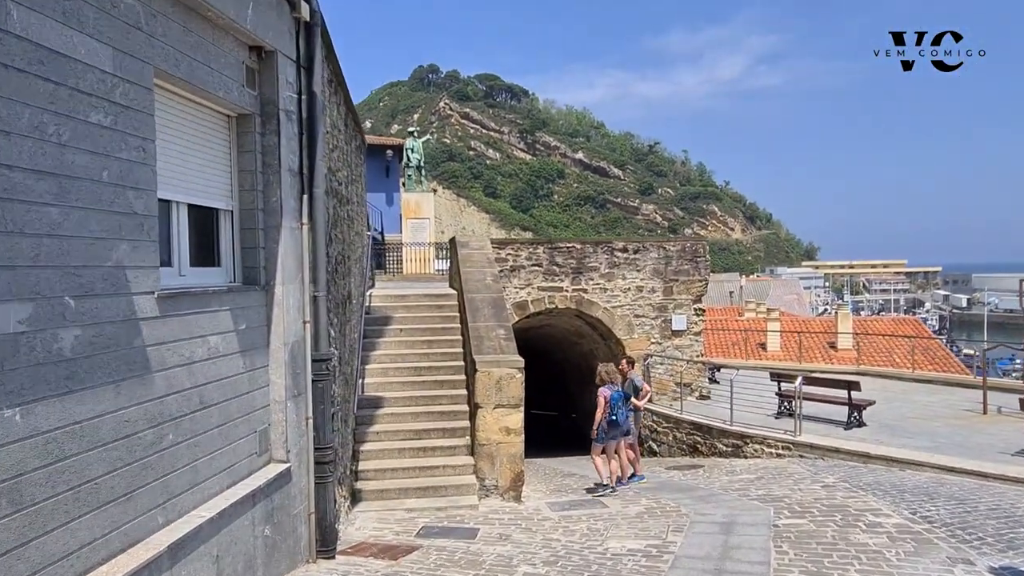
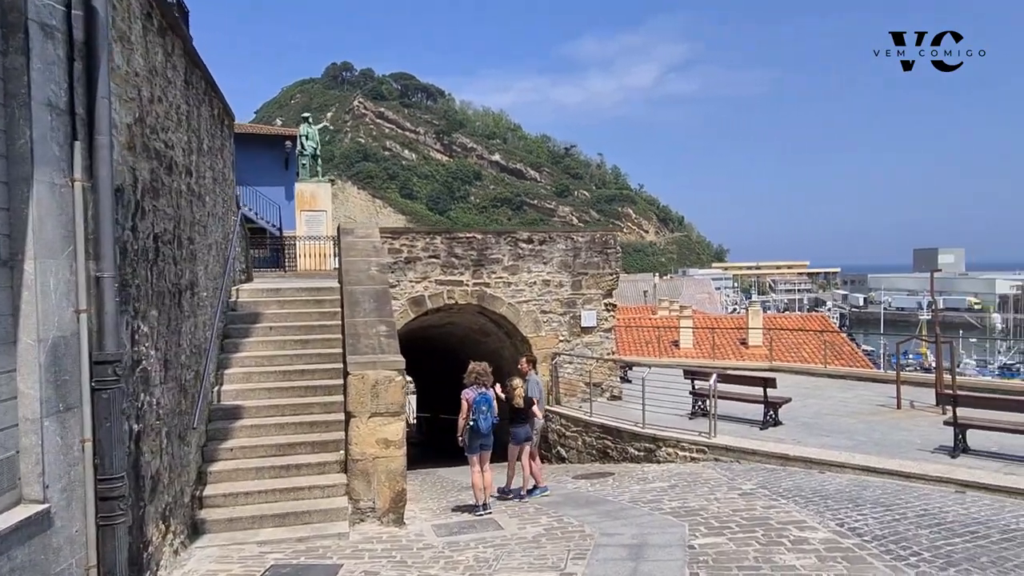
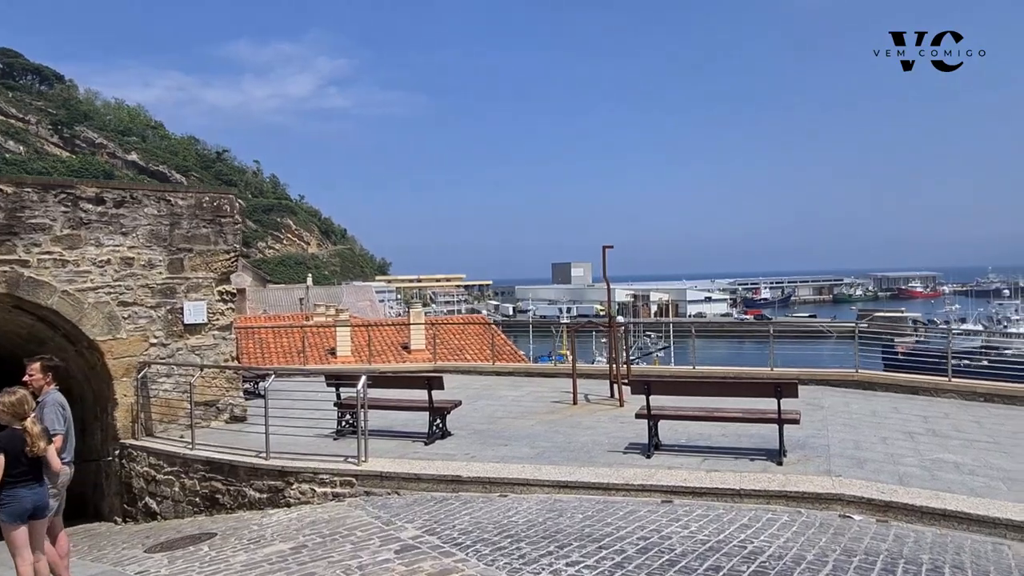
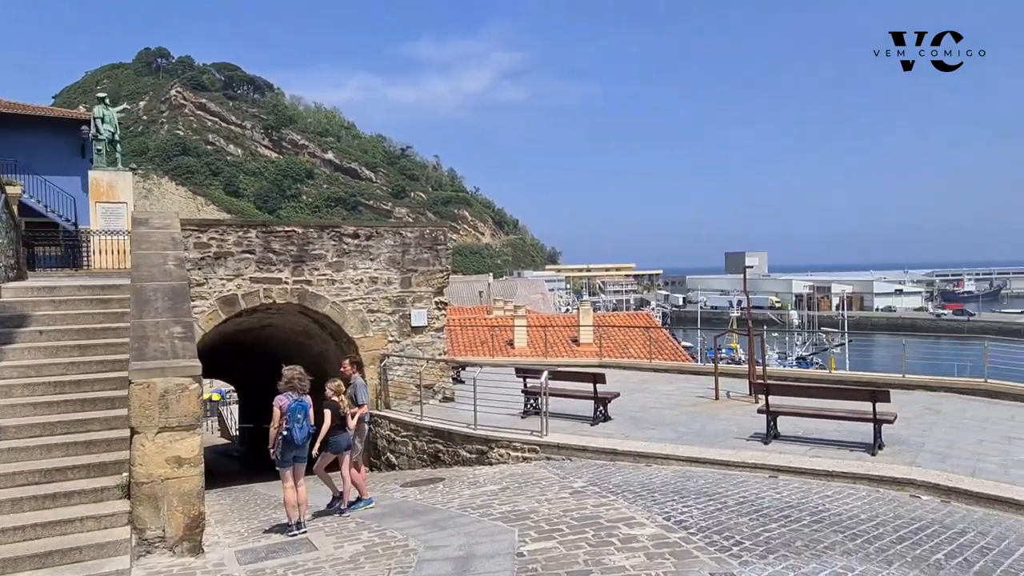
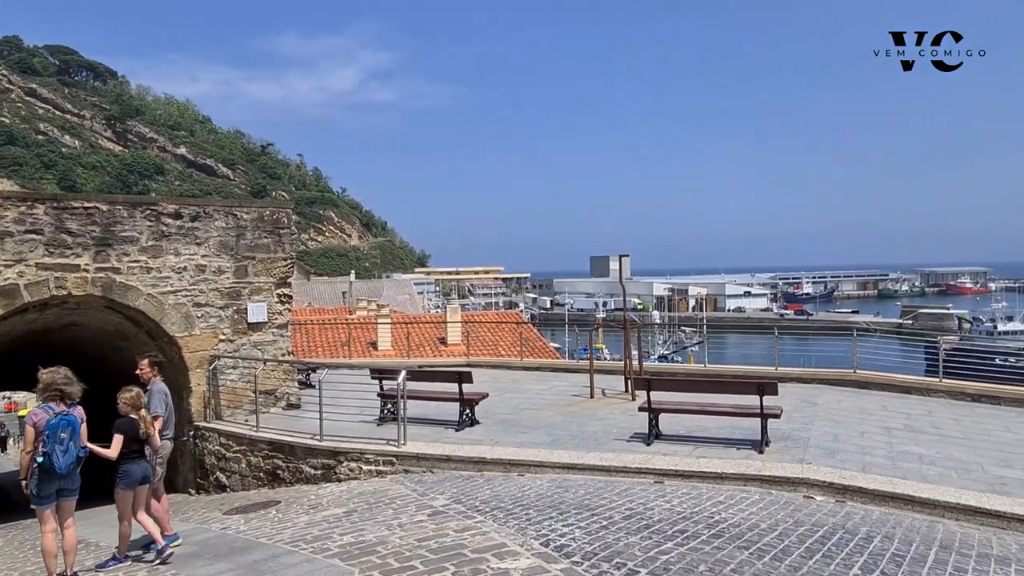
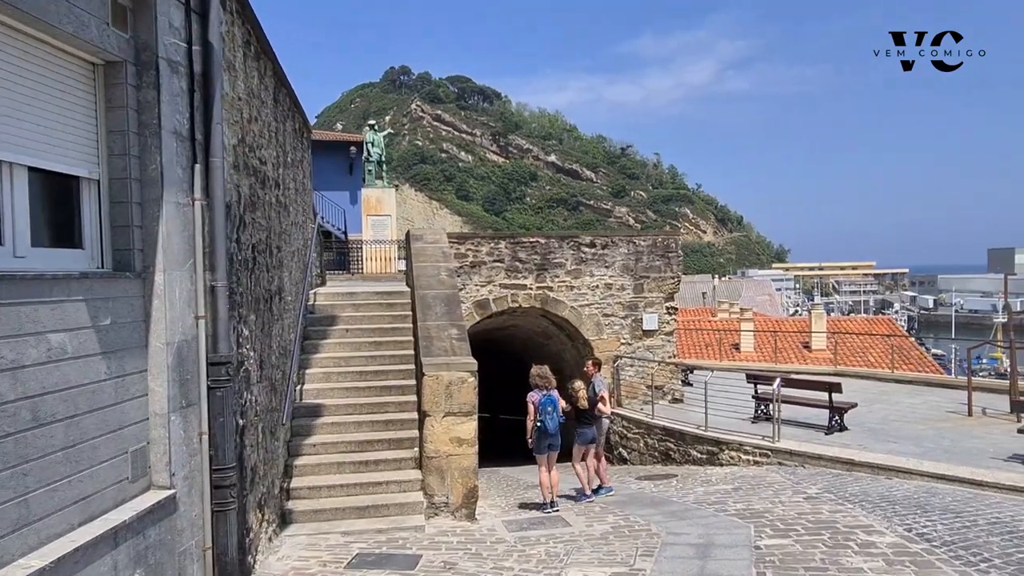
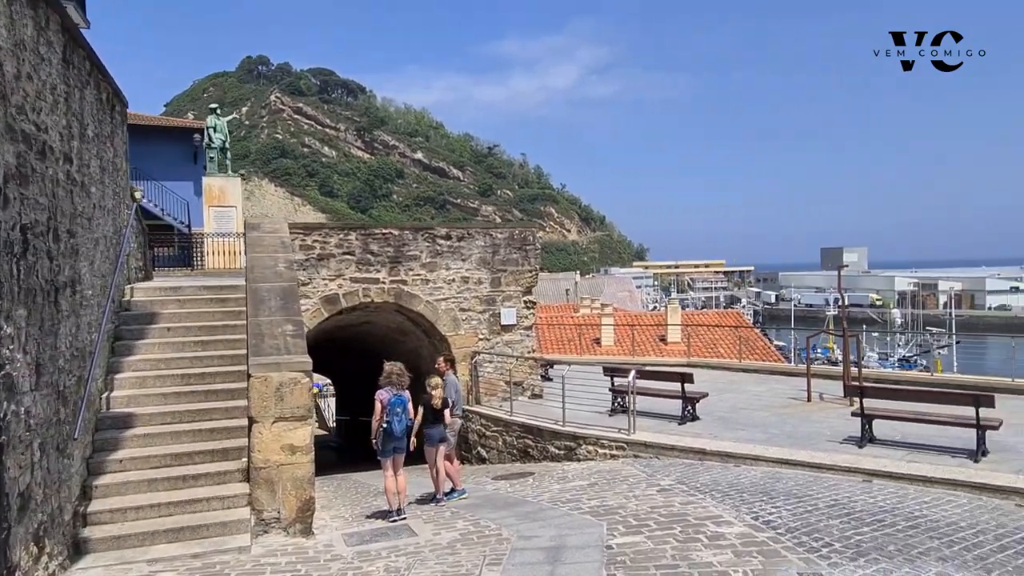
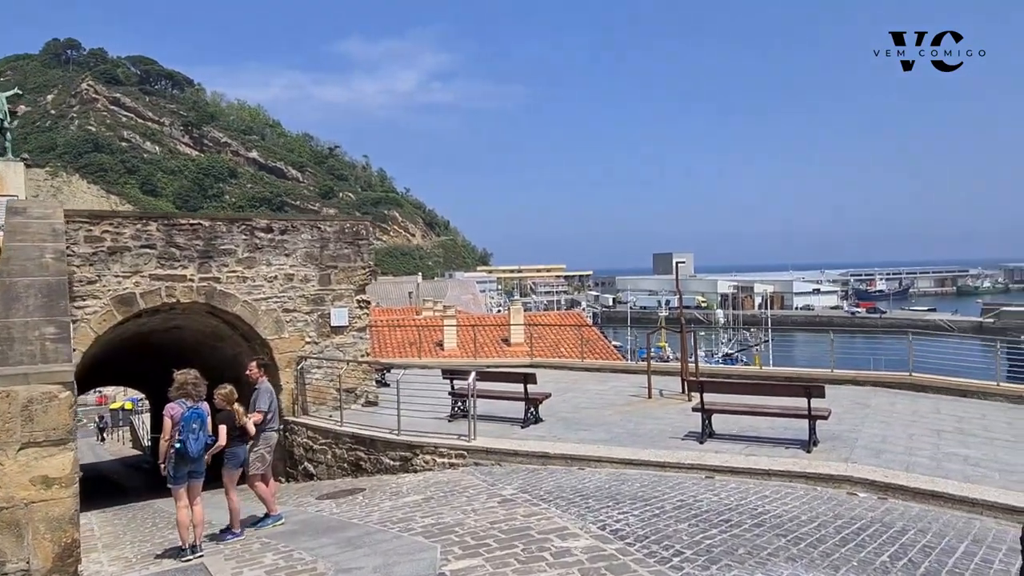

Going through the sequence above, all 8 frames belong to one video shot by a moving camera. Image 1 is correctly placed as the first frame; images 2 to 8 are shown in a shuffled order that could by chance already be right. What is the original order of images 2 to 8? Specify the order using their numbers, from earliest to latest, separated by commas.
6, 2, 7, 4, 8, 5, 3
